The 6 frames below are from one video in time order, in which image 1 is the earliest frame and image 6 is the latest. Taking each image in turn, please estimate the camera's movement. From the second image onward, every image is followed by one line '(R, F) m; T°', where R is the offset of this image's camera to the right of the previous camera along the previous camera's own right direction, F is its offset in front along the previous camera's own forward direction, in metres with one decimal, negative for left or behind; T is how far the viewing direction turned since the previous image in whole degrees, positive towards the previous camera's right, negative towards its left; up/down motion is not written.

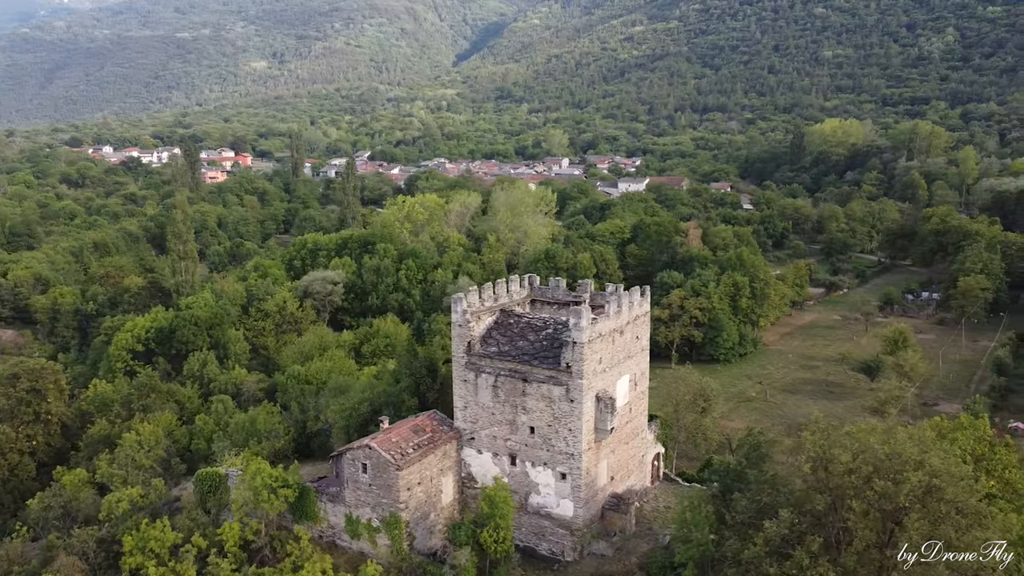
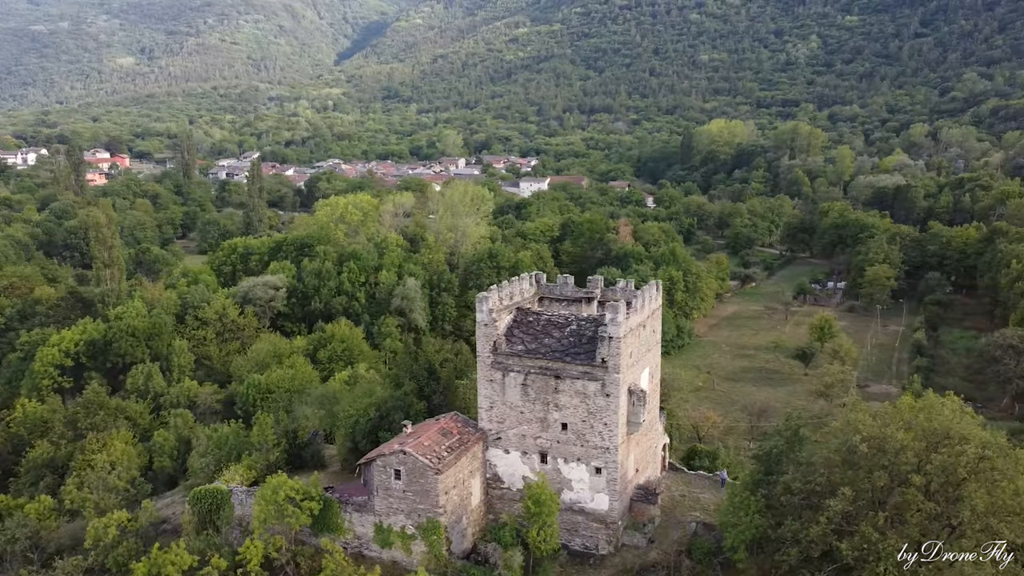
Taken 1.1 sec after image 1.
(-3.5, +0.3) m; +8°
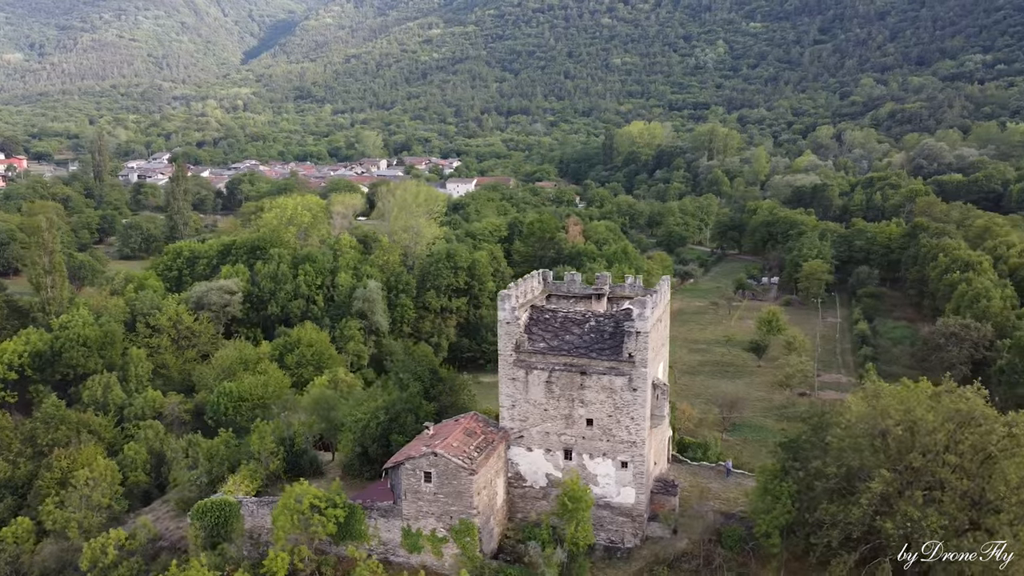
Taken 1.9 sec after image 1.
(-2.7, +0.2) m; +6°
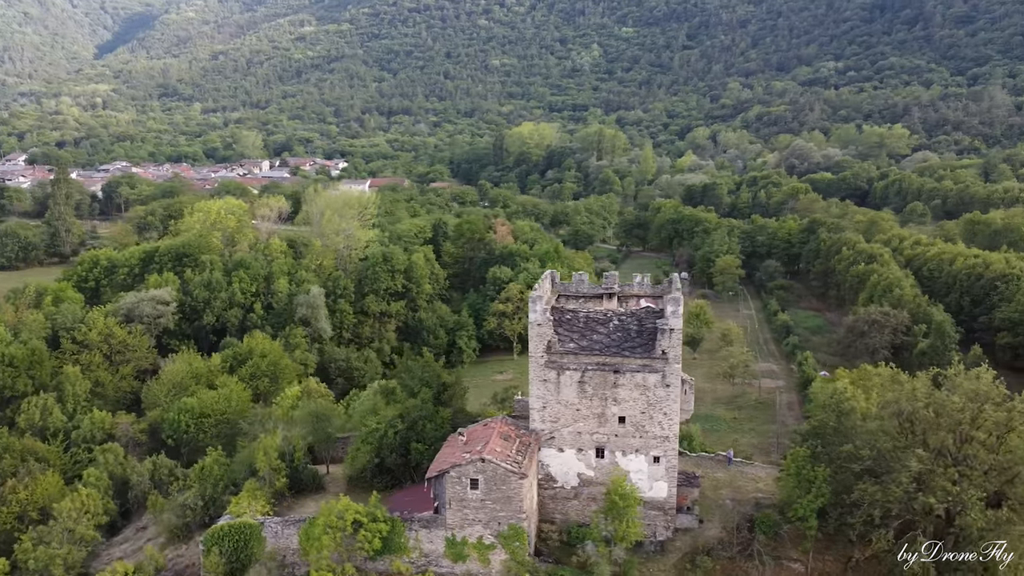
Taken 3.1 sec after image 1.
(-3.8, +0.4) m; +9°
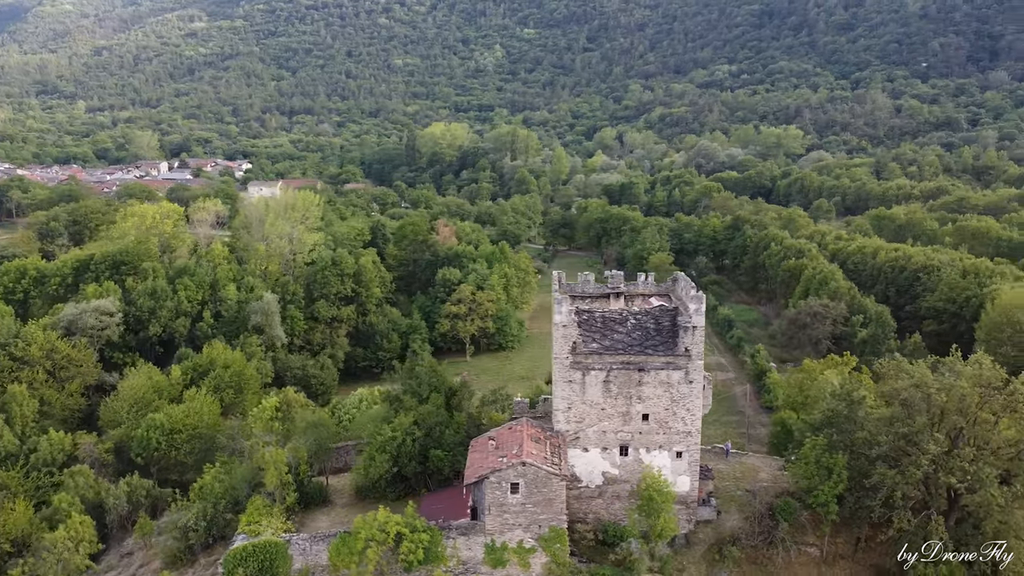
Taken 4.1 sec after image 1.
(-3.0, +0.3) m; +7°
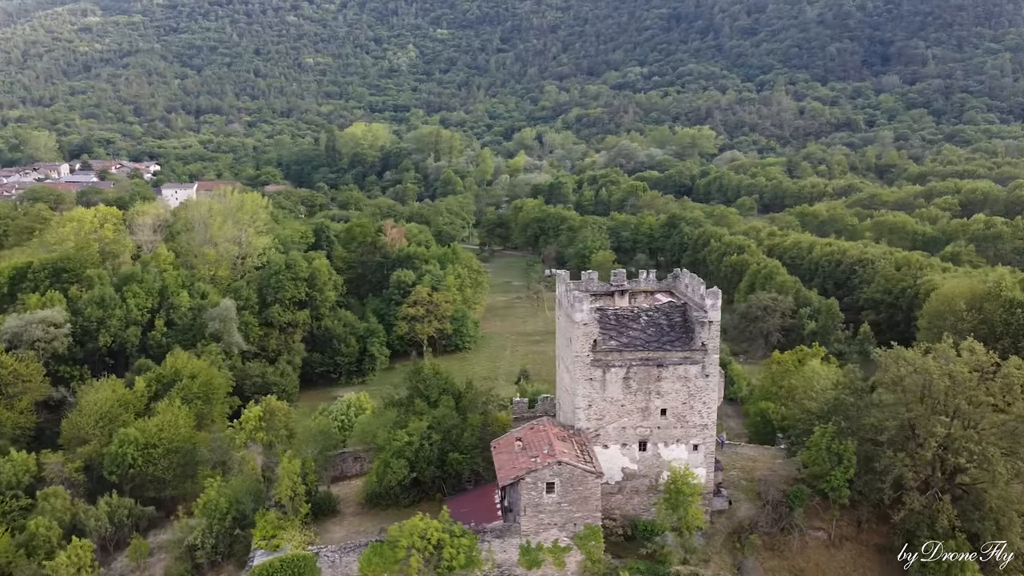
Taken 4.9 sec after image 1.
(-2.7, +0.2) m; +6°
